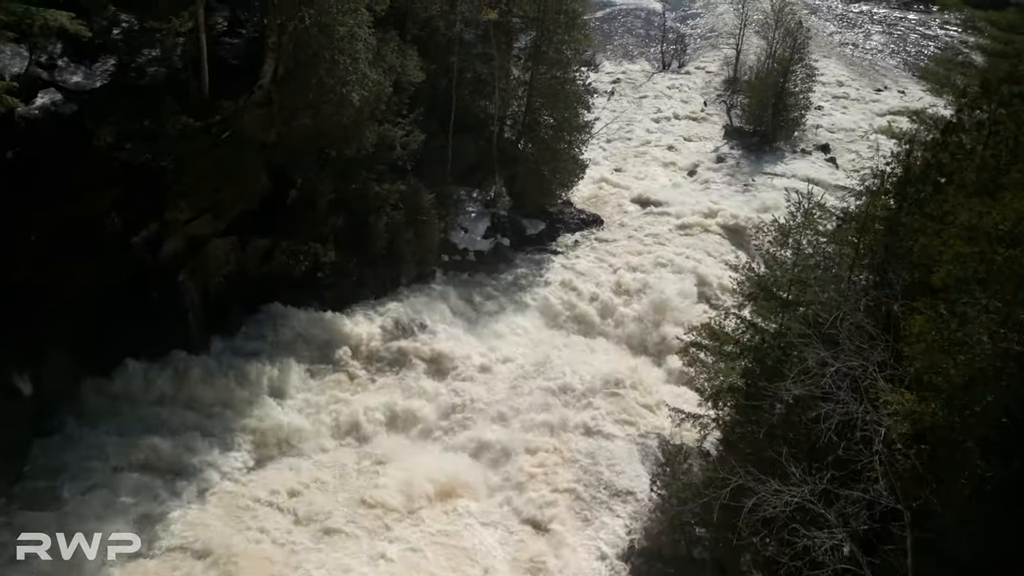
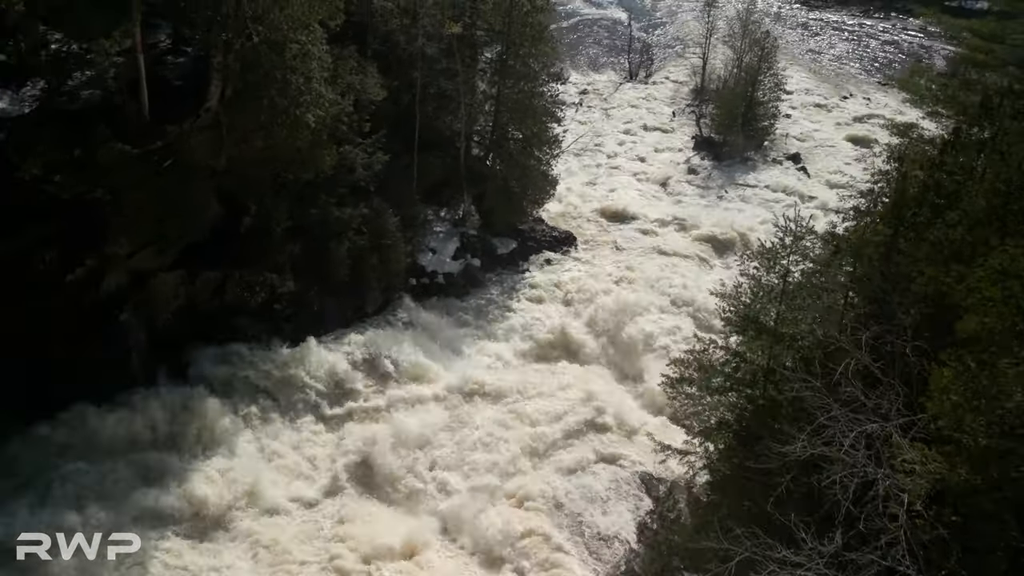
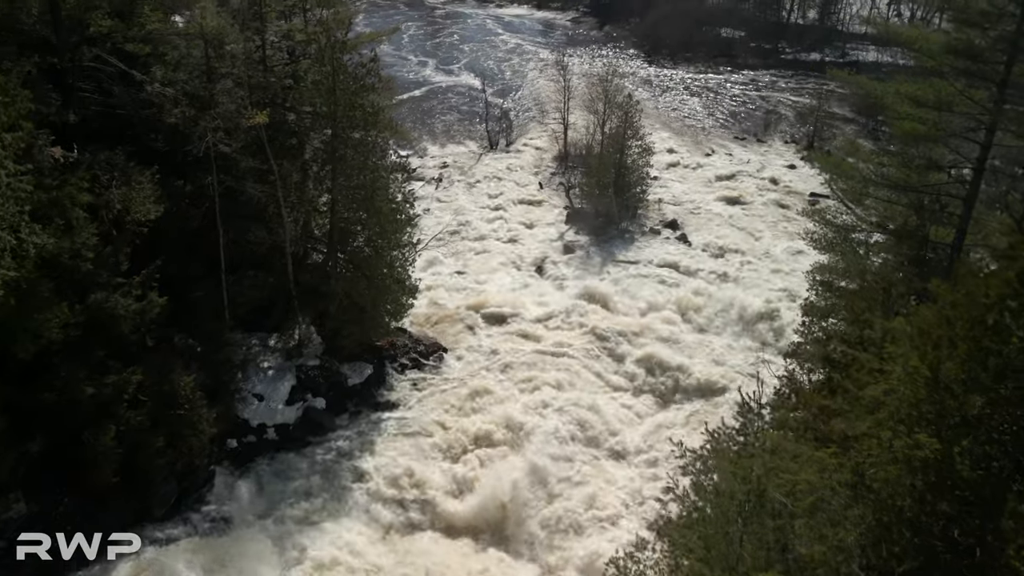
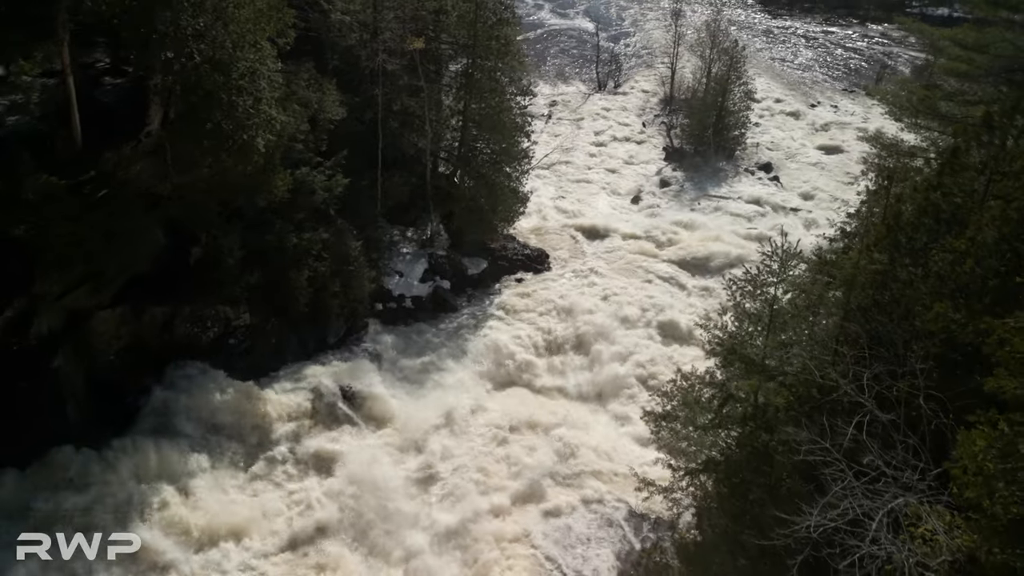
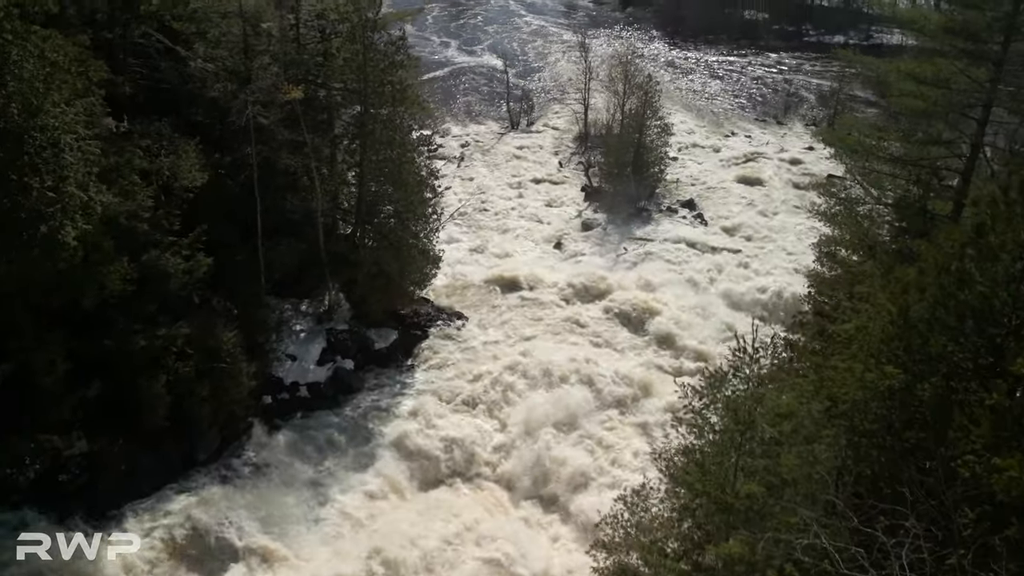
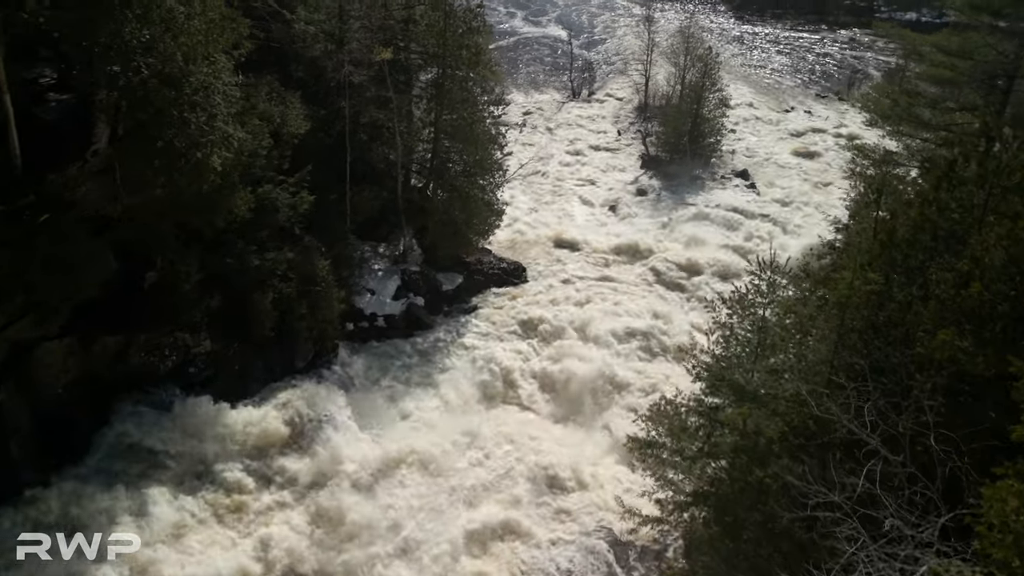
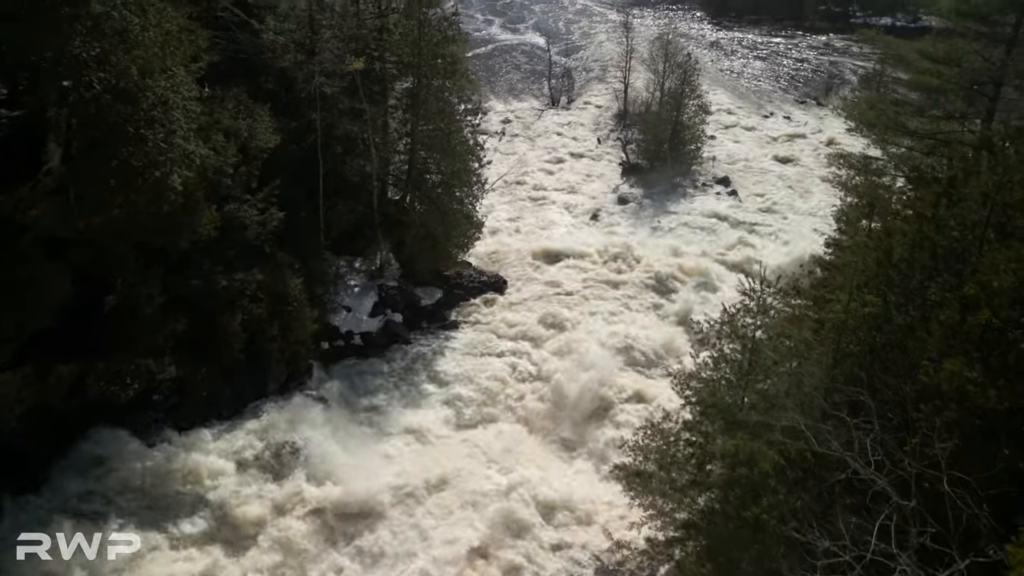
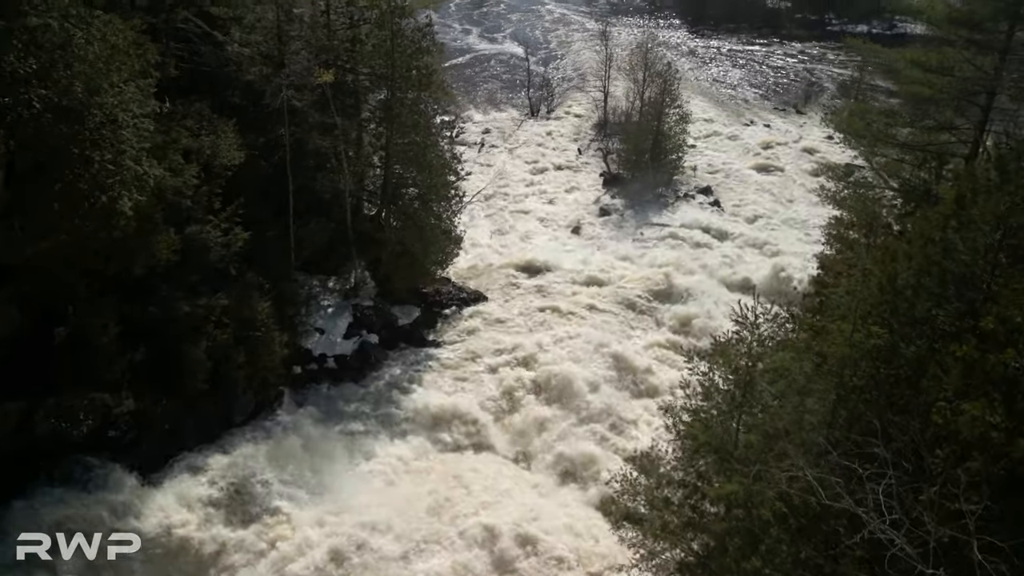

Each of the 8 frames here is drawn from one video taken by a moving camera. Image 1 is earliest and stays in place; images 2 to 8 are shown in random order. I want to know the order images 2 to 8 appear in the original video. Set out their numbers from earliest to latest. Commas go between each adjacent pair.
2, 4, 6, 7, 8, 5, 3
